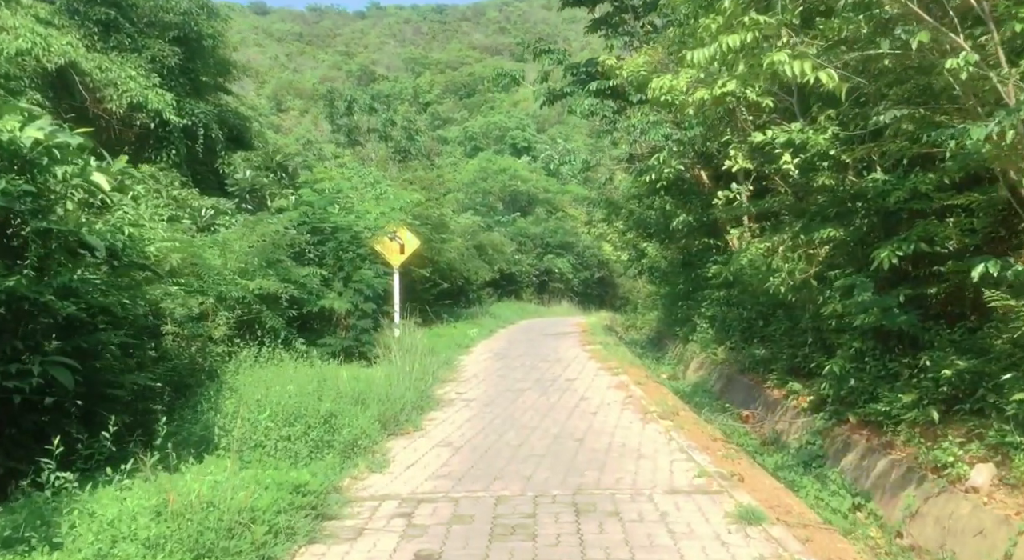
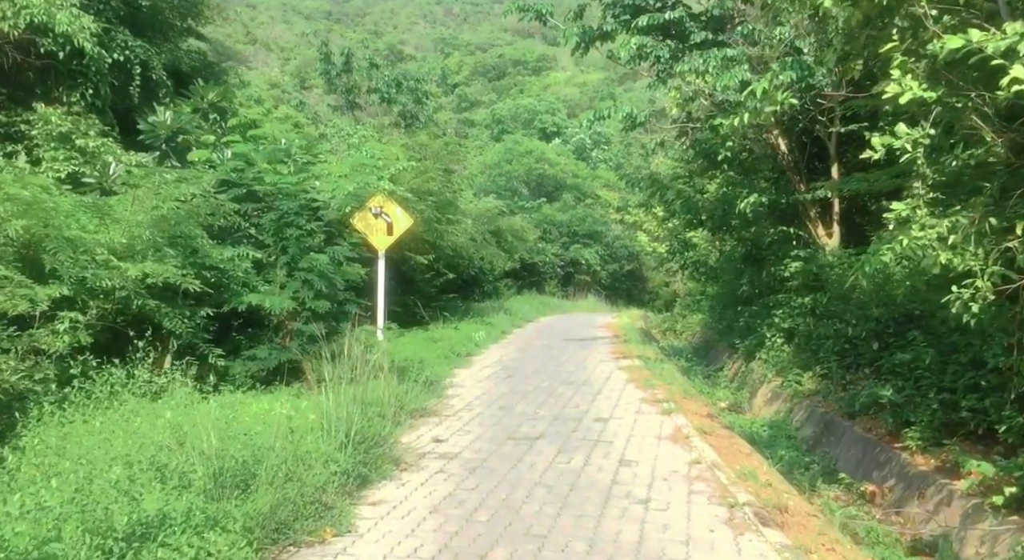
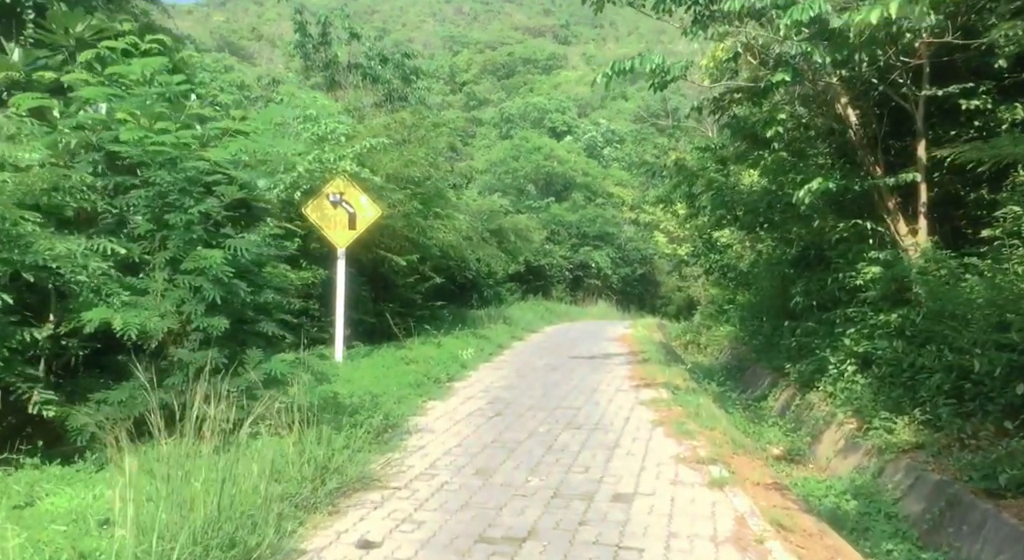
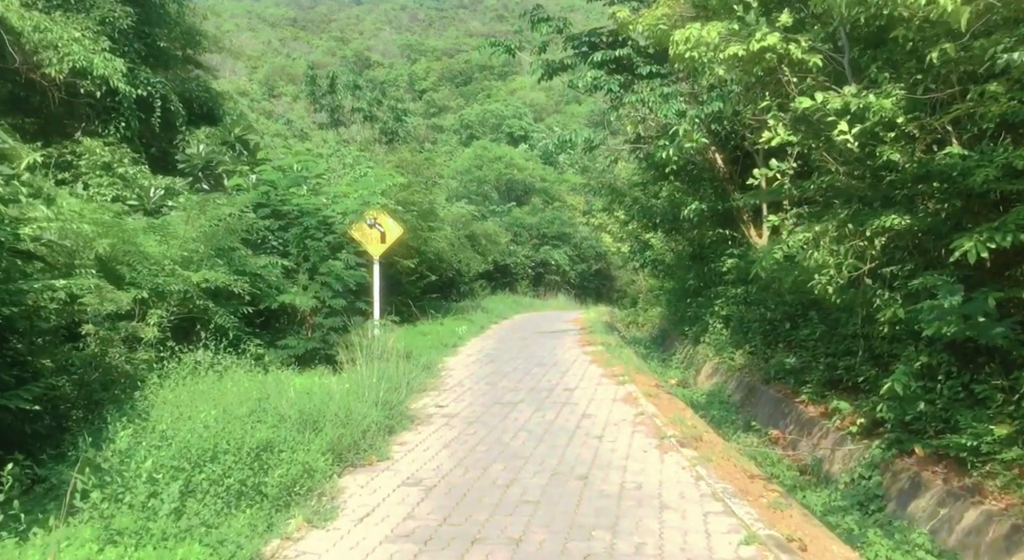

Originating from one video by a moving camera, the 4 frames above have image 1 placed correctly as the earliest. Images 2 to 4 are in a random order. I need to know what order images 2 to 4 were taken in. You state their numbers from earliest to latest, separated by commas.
4, 2, 3
